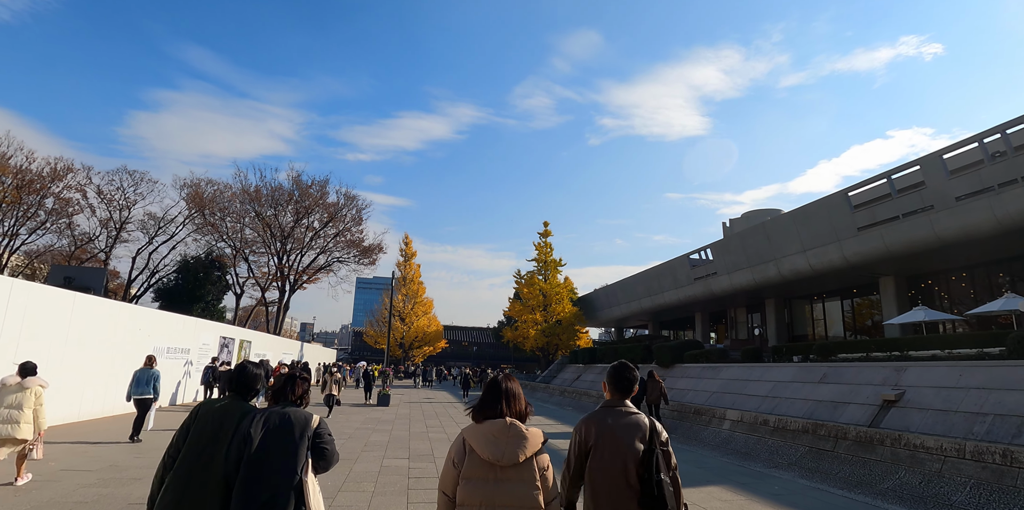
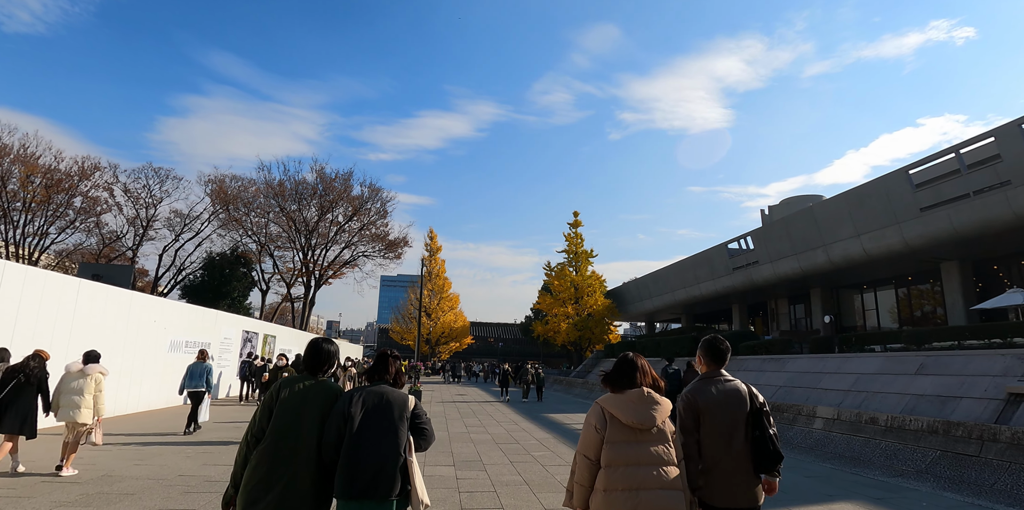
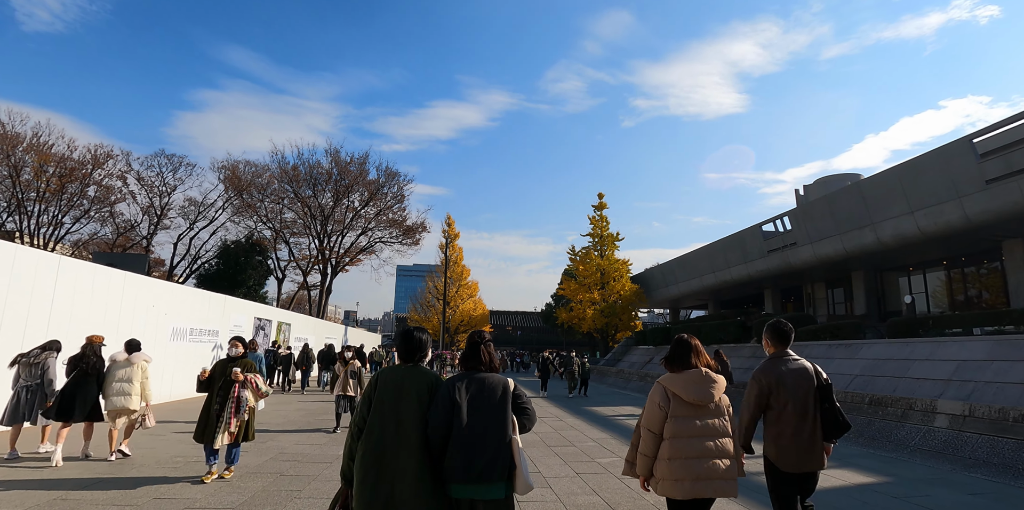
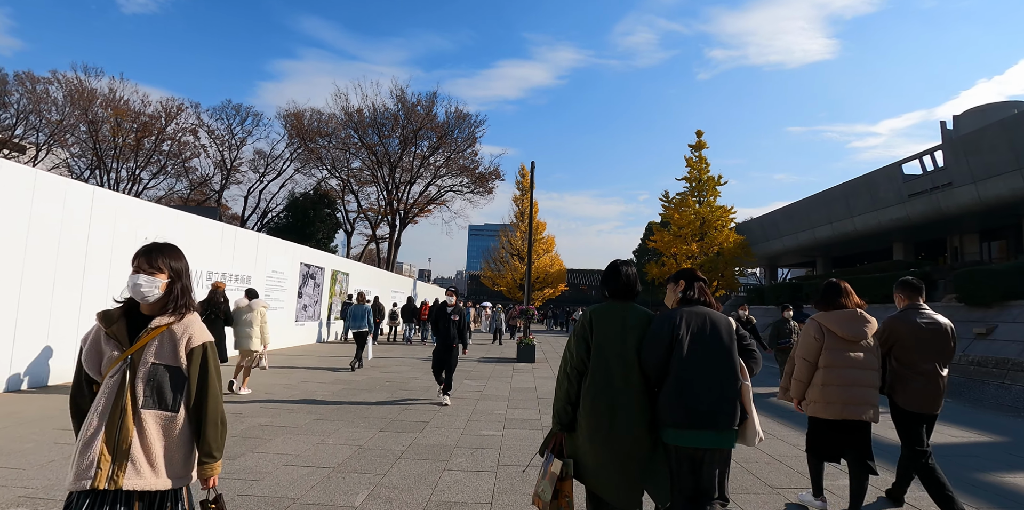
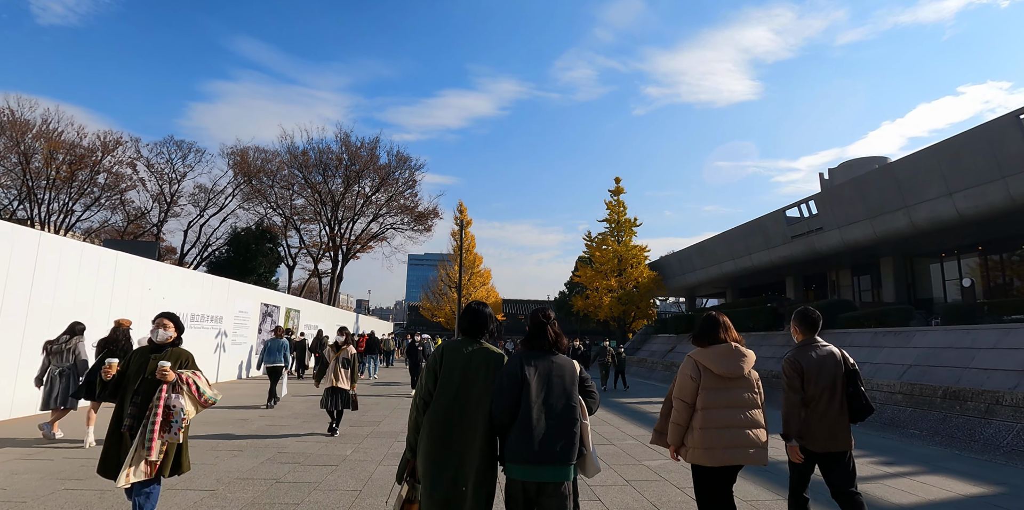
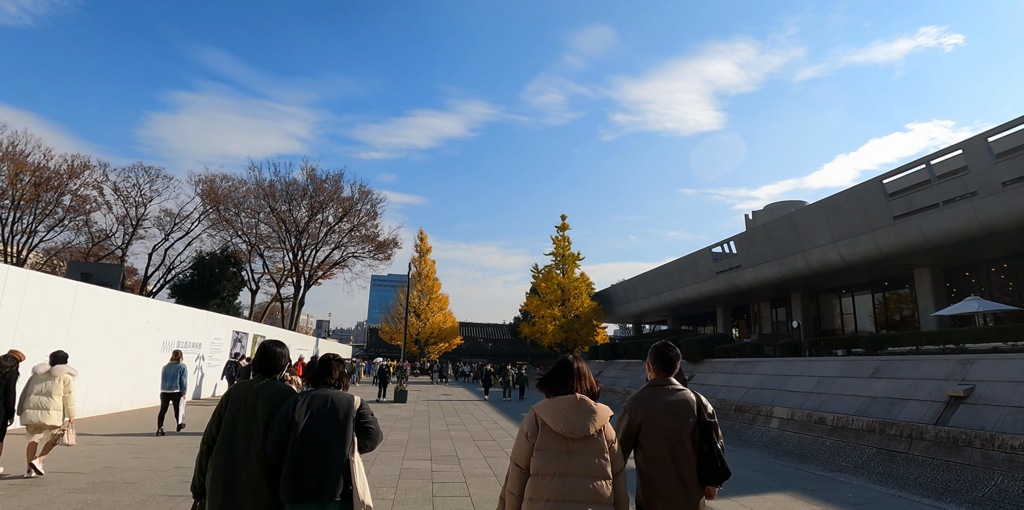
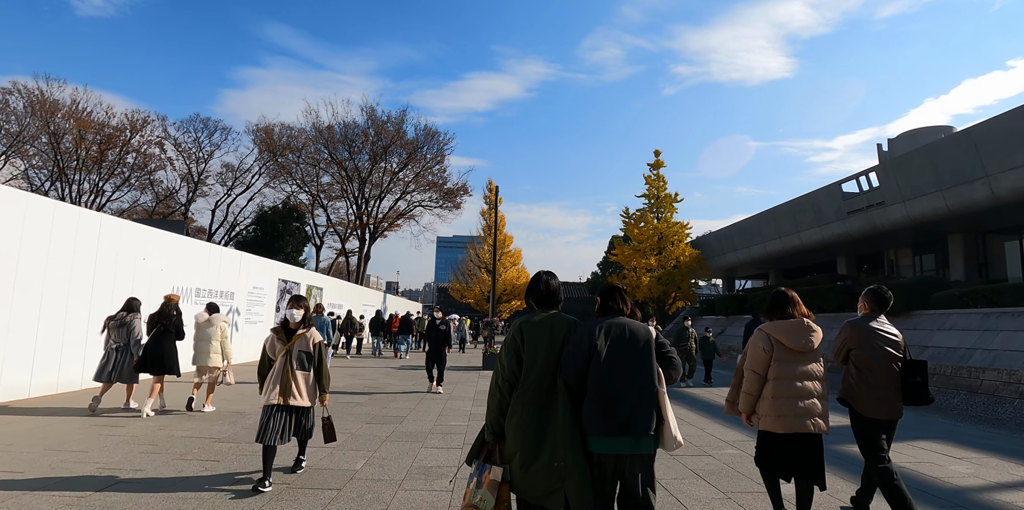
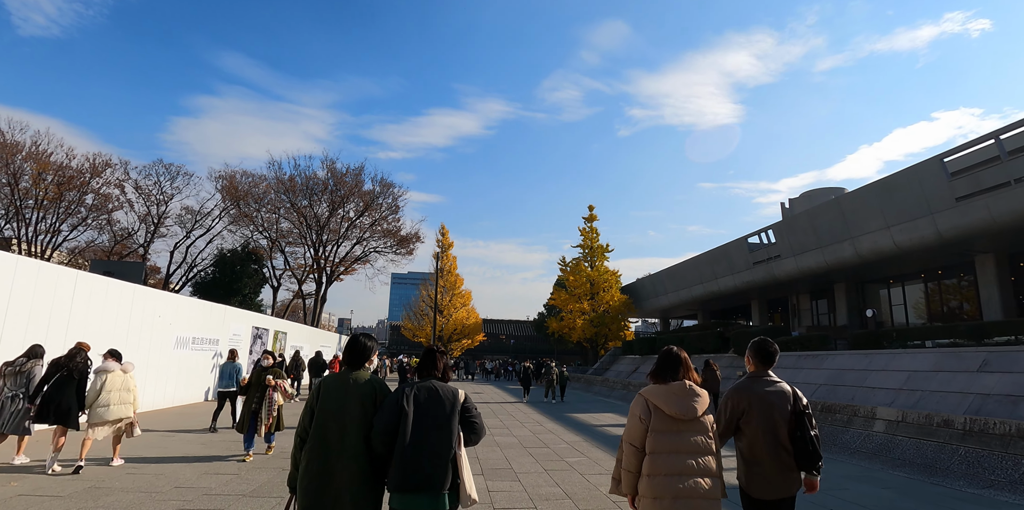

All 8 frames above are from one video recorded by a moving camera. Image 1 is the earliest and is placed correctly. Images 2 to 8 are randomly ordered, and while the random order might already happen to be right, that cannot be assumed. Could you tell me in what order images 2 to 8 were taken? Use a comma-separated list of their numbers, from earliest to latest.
6, 2, 8, 3, 5, 7, 4
